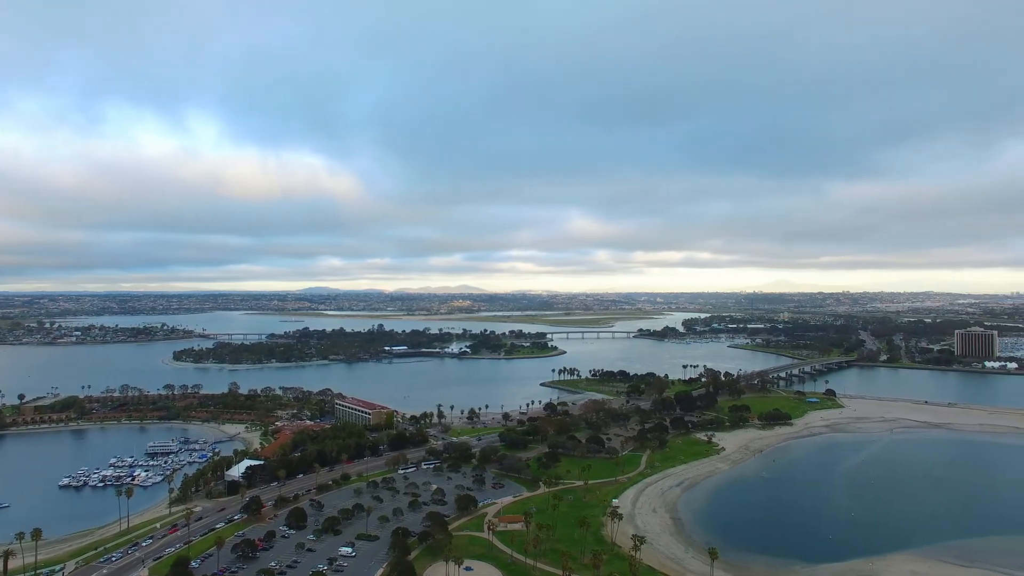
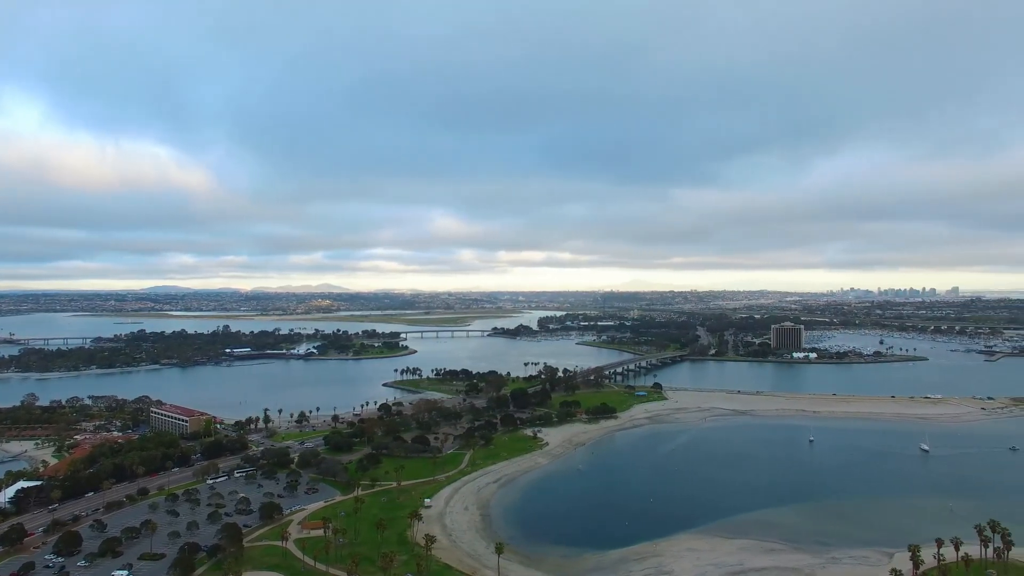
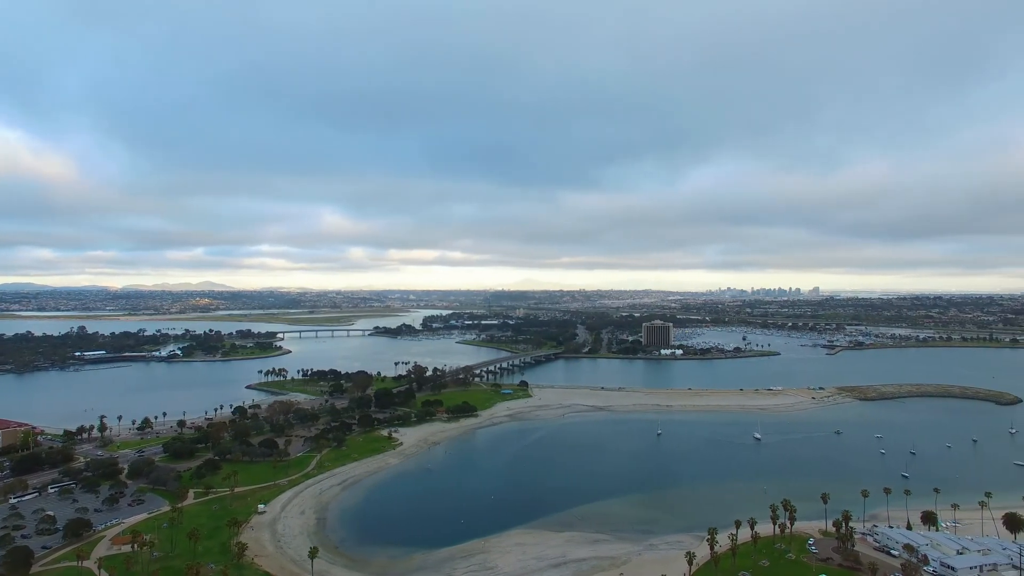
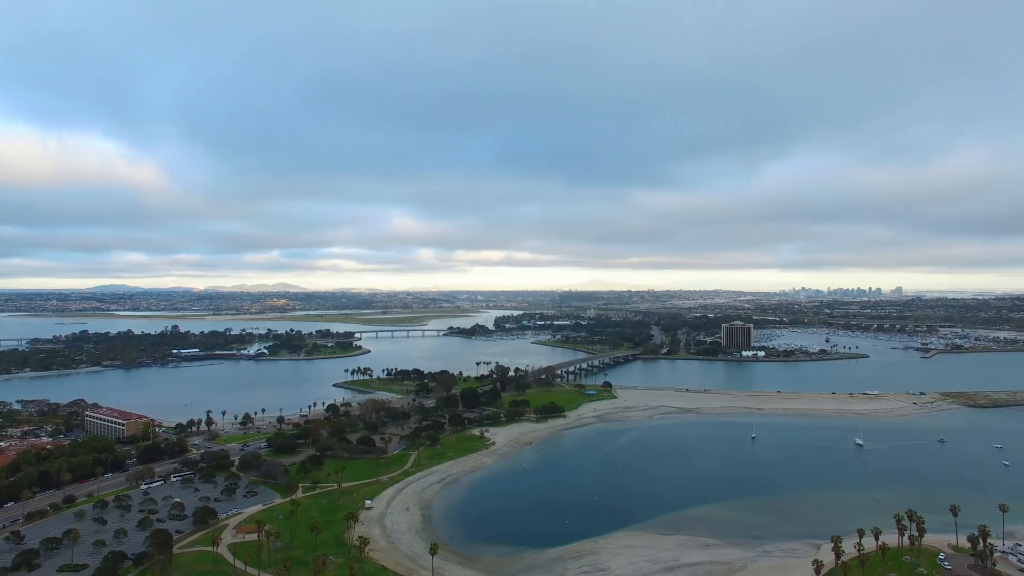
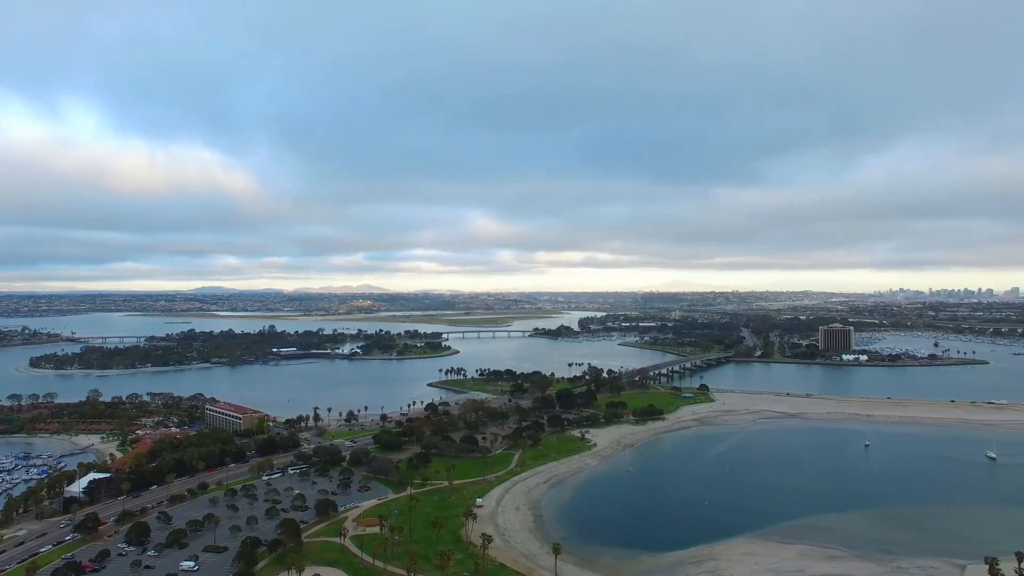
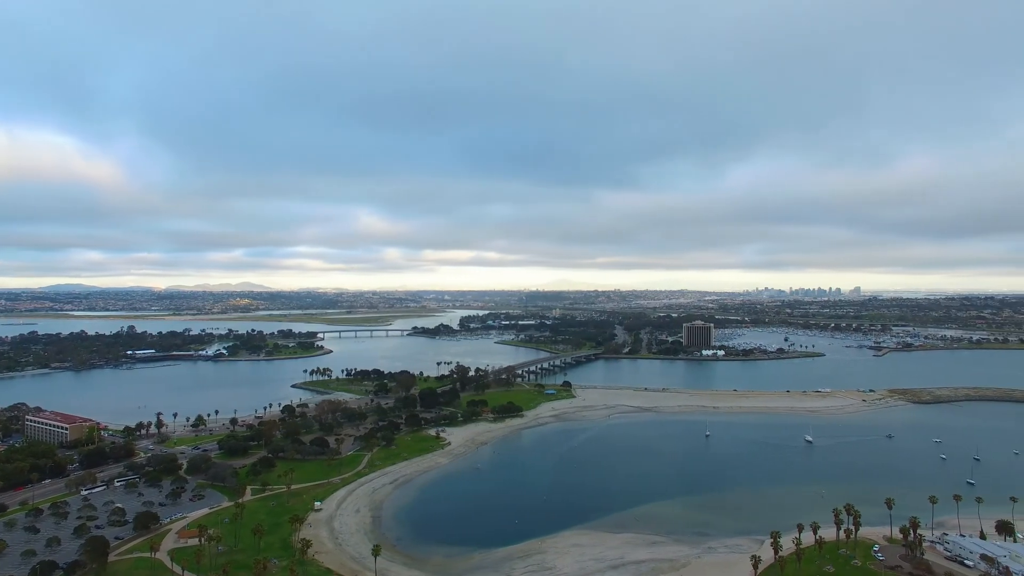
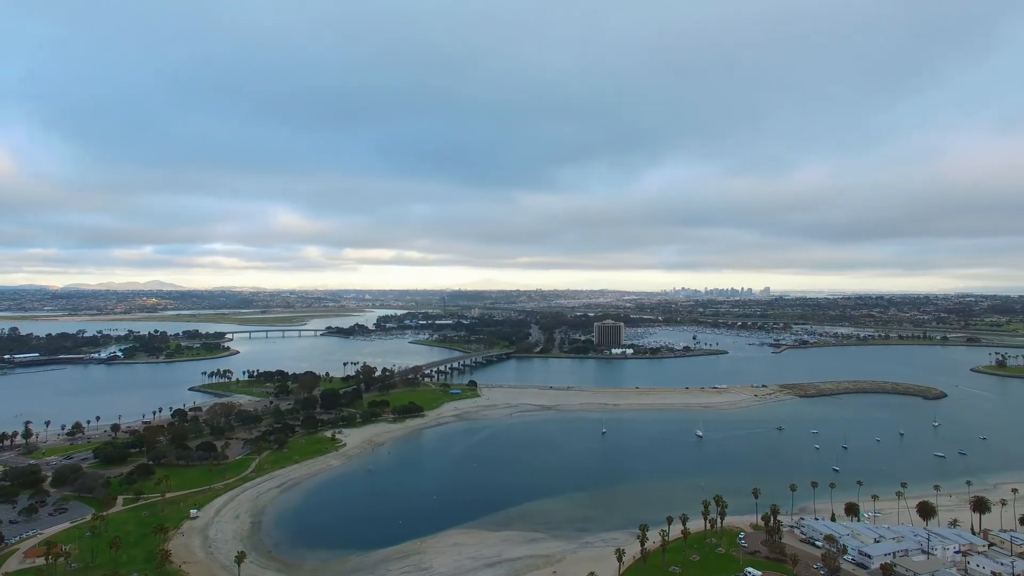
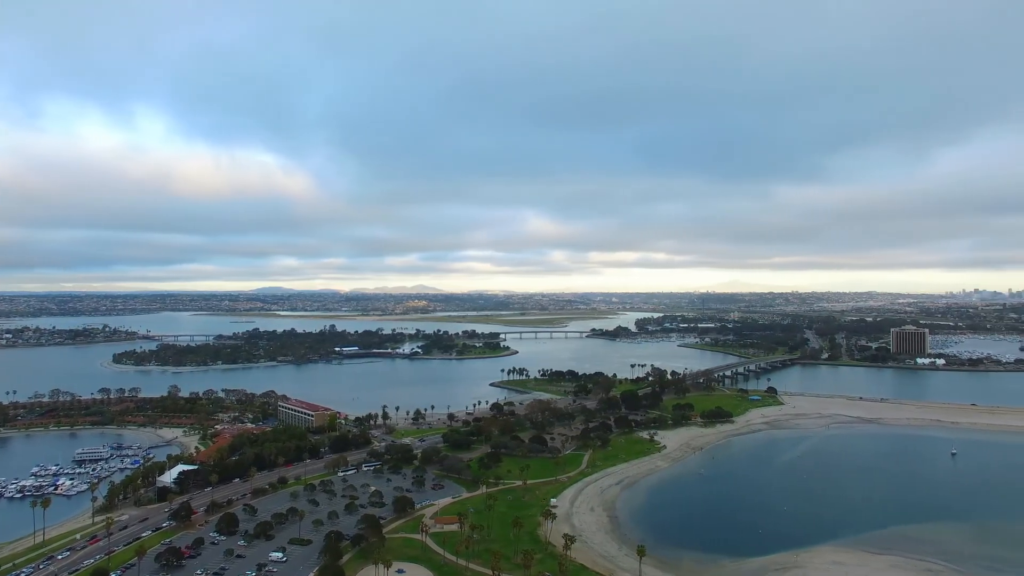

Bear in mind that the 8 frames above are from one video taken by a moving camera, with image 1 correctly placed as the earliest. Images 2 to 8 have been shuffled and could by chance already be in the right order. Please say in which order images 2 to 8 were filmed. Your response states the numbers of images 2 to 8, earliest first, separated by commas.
8, 5, 2, 4, 6, 3, 7
